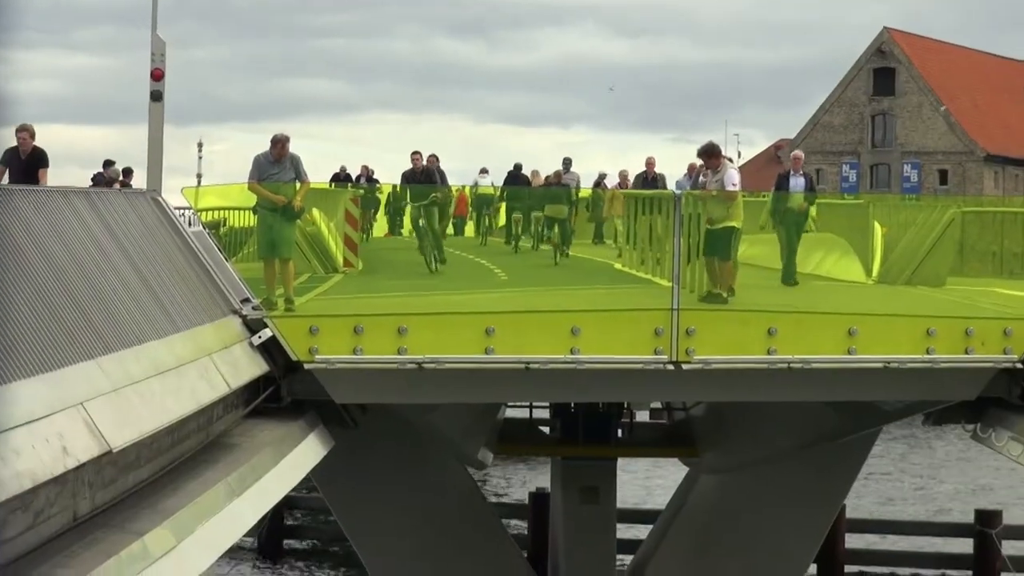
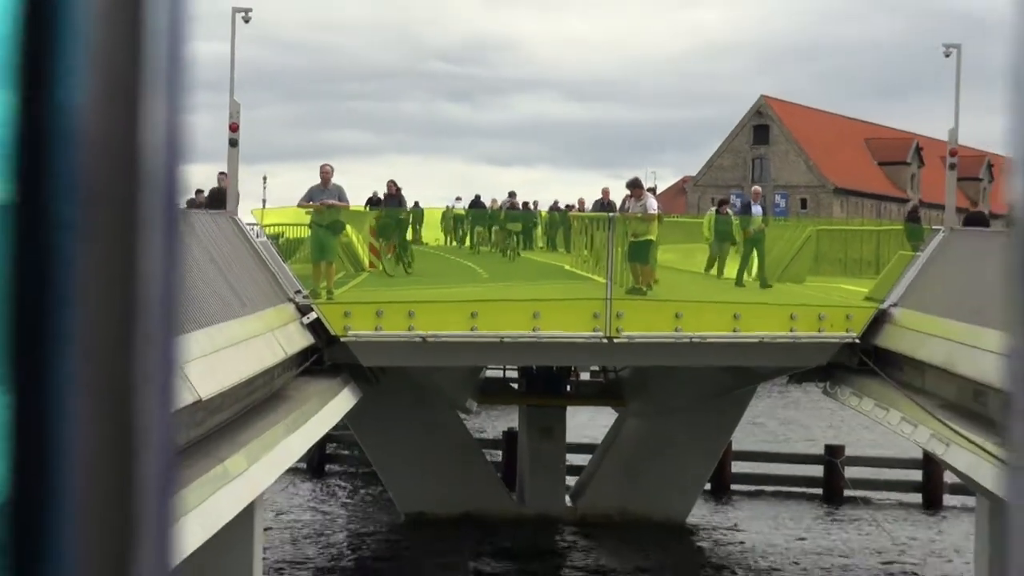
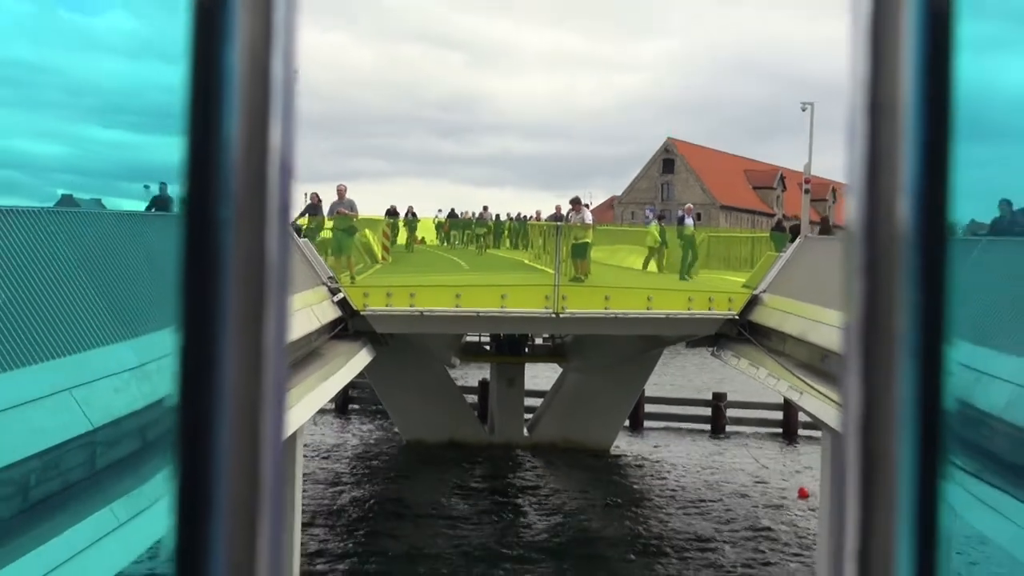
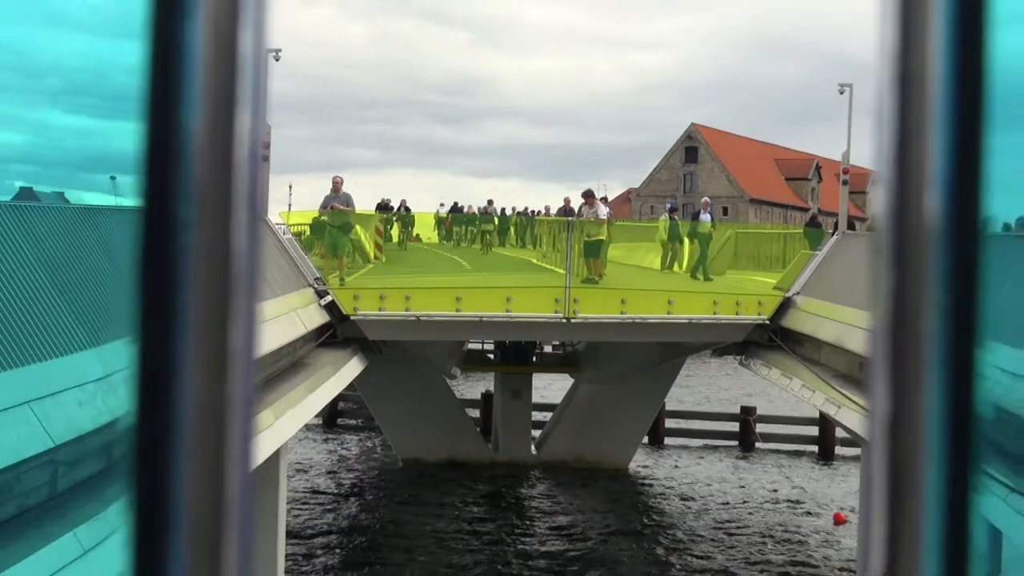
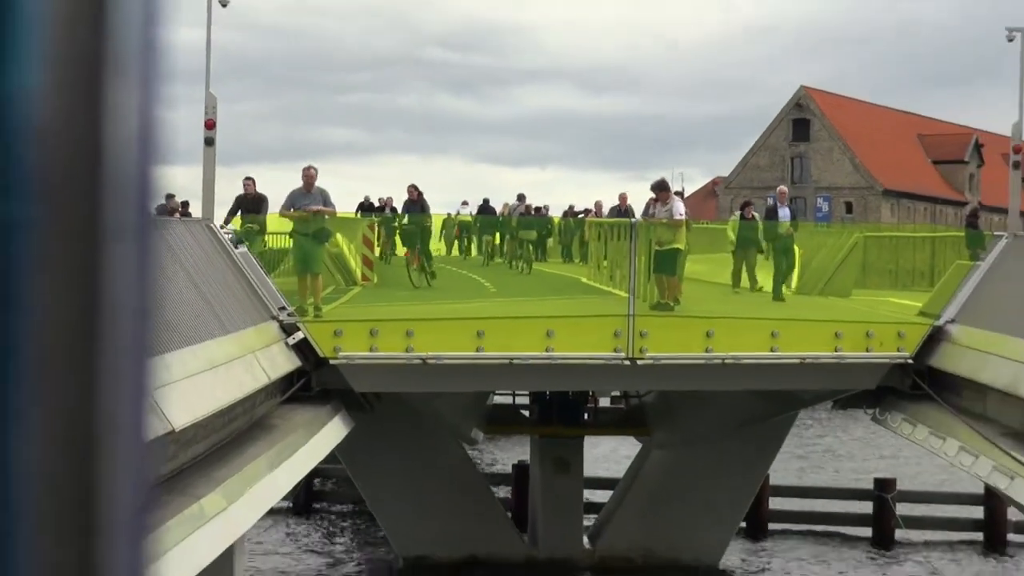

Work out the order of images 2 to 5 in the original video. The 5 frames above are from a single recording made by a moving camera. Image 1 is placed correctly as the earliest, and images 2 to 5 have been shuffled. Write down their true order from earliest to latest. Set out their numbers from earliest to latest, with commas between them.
5, 2, 4, 3
